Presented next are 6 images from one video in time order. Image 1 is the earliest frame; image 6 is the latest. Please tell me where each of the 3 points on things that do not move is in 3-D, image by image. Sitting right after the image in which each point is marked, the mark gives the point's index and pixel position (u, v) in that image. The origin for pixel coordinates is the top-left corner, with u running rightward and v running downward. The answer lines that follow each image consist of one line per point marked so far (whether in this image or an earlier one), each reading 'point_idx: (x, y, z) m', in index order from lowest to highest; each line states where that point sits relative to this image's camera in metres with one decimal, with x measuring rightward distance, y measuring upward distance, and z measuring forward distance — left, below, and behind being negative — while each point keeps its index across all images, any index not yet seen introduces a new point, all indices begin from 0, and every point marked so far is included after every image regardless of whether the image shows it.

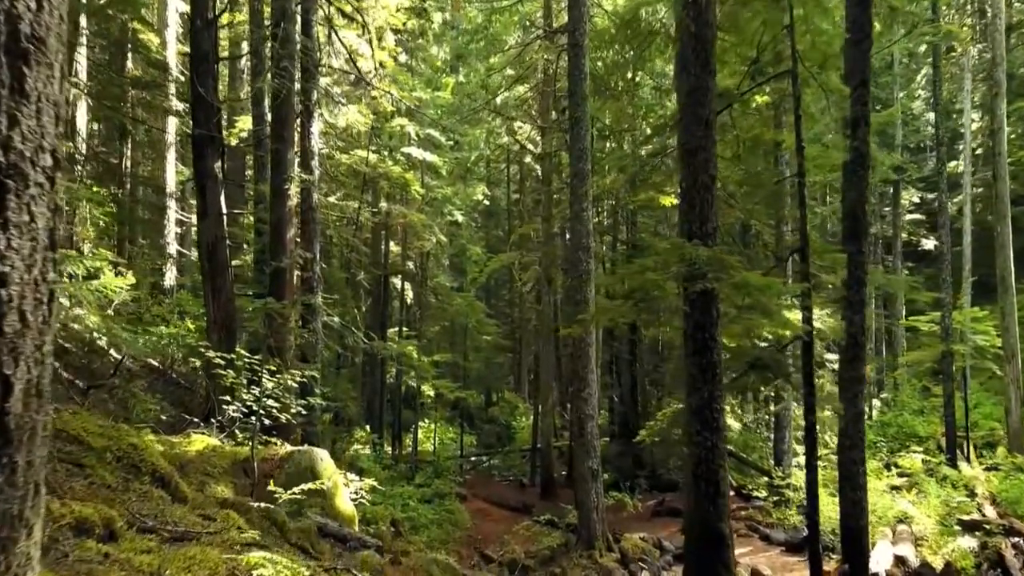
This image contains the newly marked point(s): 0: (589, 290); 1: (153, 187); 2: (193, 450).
0: (+1.2, 0.0, +13.9) m
1: (-7.1, +2.0, +17.6) m
2: (-2.7, -1.4, +7.6) m
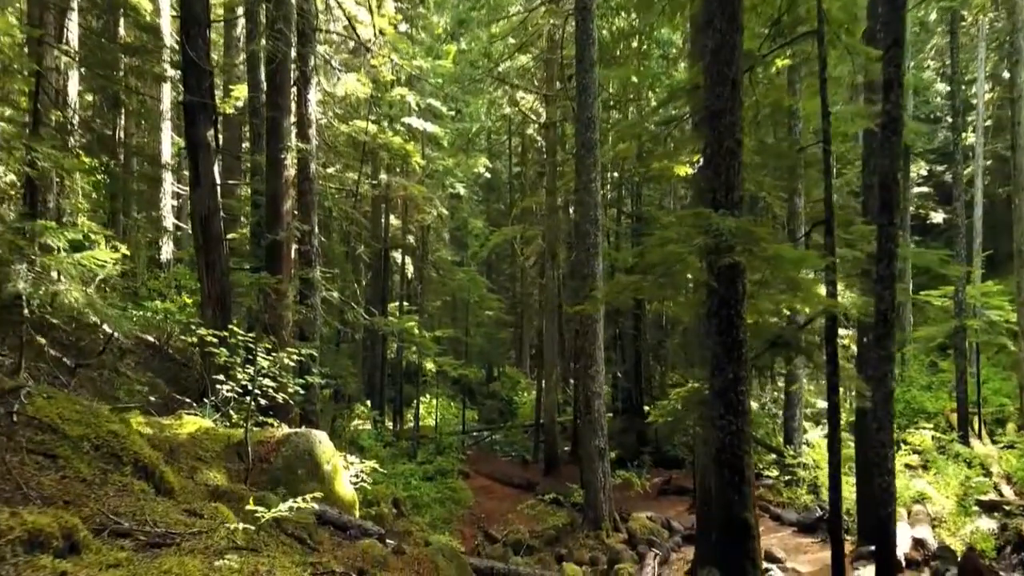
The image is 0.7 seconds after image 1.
0: (+1.3, +0.4, +13.4) m
1: (-7.0, +2.5, +17.1) m
2: (-2.7, -1.2, +7.2) m
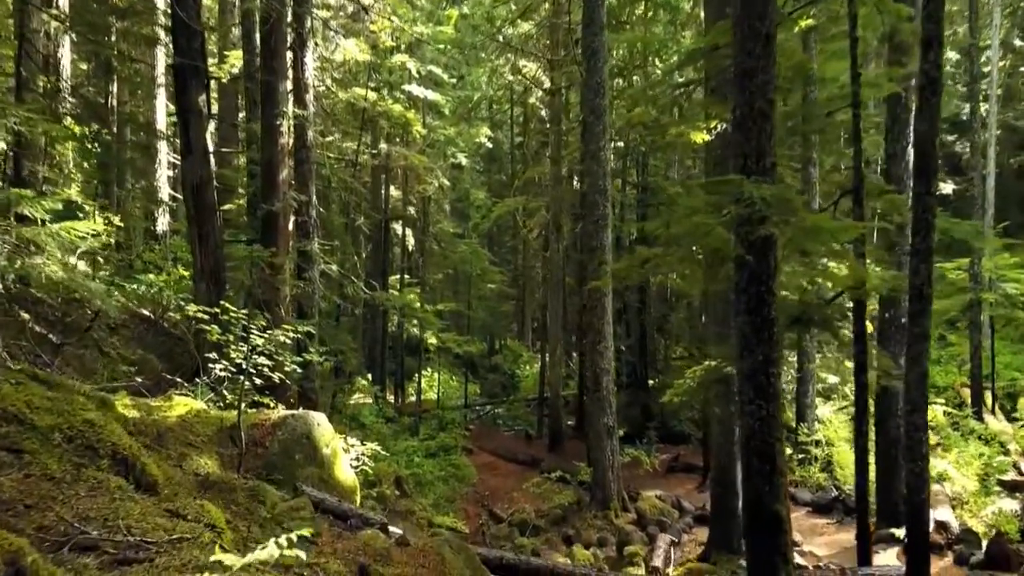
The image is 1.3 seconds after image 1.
0: (+1.4, +0.8, +12.9) m
1: (-6.9, +3.0, +16.5) m
2: (-2.6, -1.0, +6.8) m
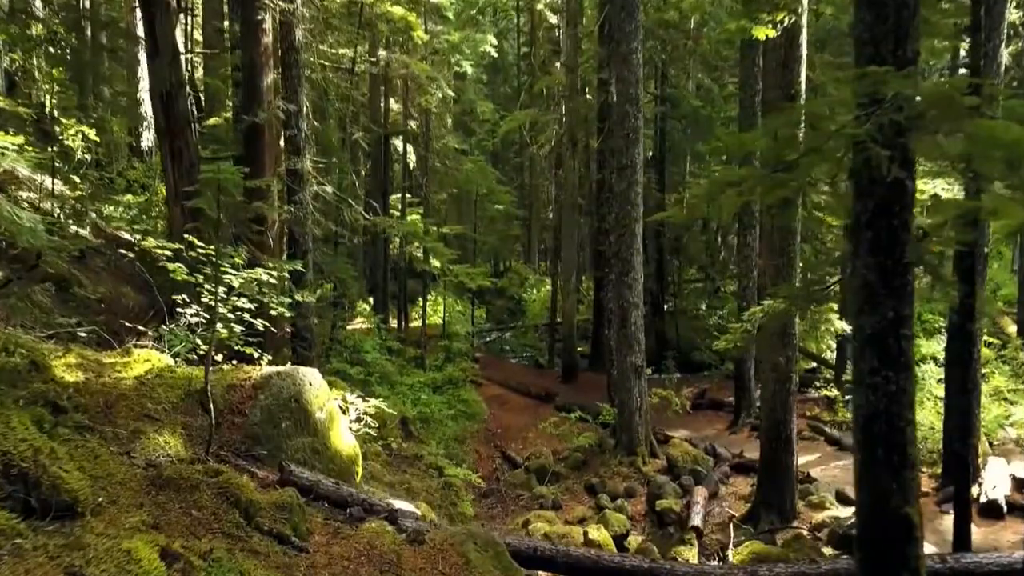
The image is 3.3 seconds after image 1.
0: (+1.6, +1.8, +11.4) m
1: (-6.7, +4.3, +14.8) m
2: (-2.4, -0.6, +5.5) m
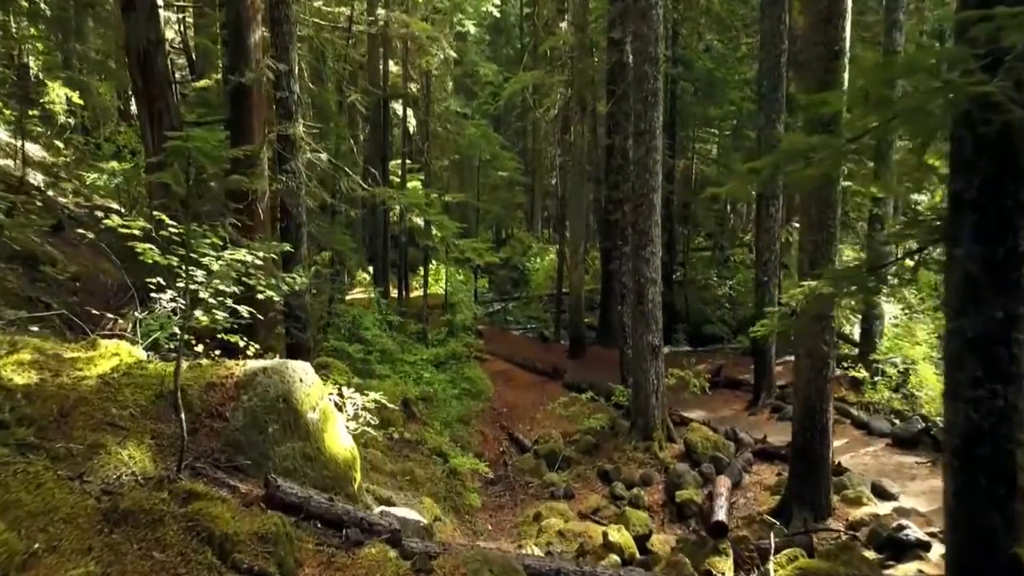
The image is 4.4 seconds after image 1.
0: (+1.7, +2.1, +10.6) m
1: (-6.6, +4.8, +13.9) m
2: (-2.2, -0.5, +4.7) m
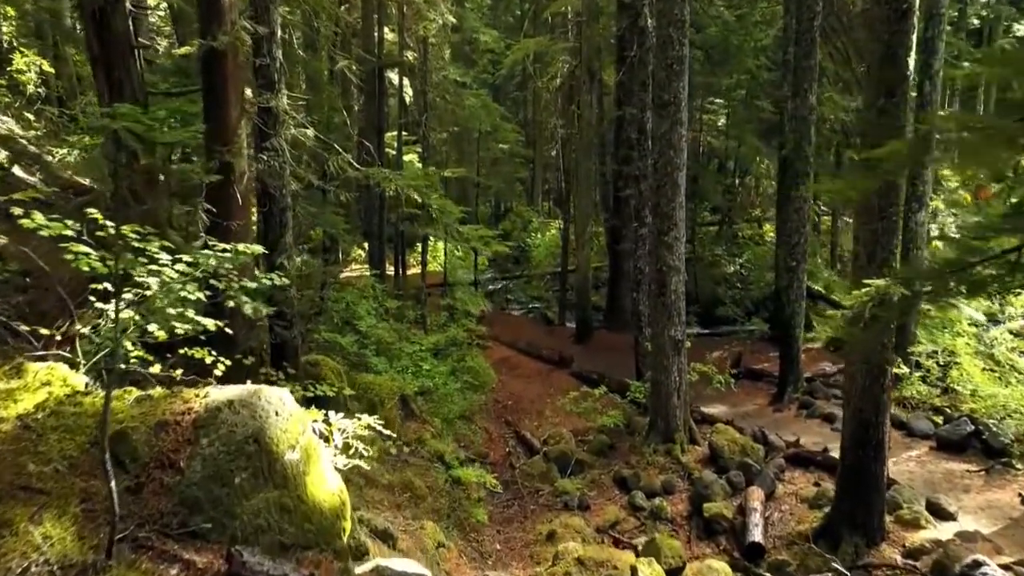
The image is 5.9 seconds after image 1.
0: (+1.8, +2.2, +9.6) m
1: (-6.5, +5.0, +12.7) m
2: (-2.1, -0.6, +3.8) m
